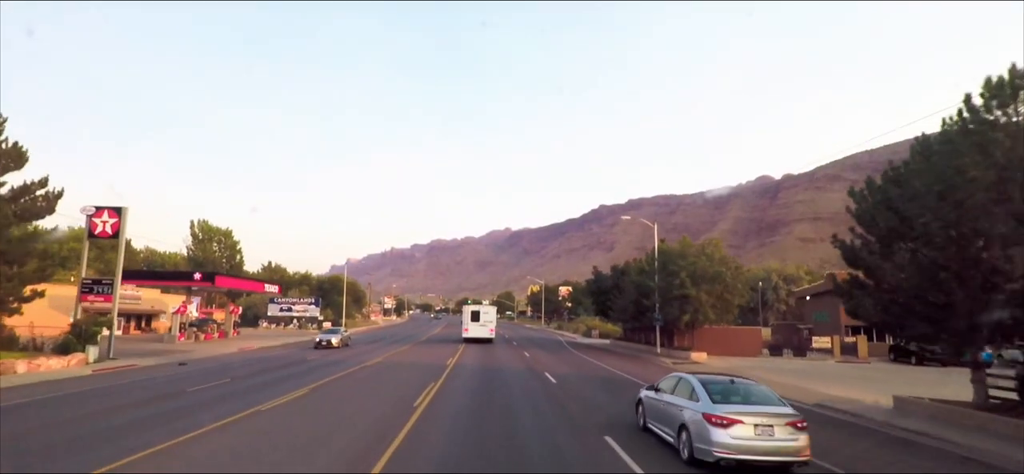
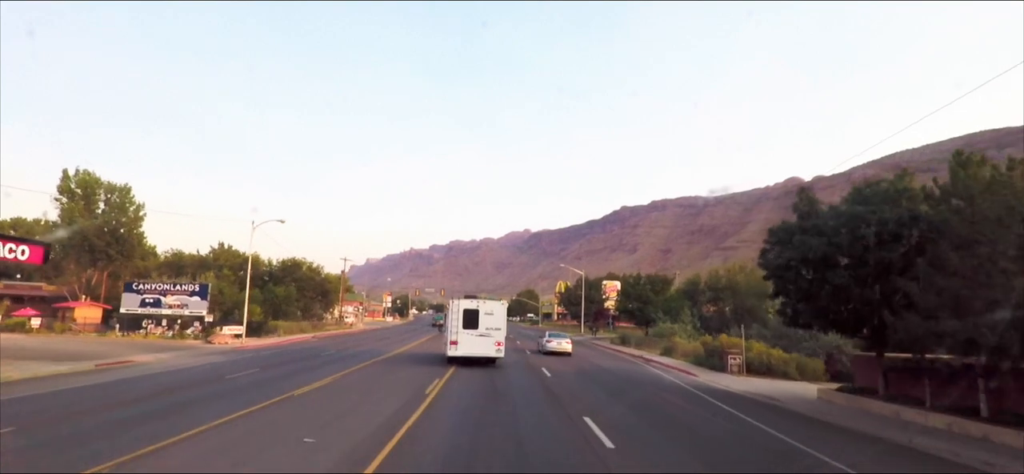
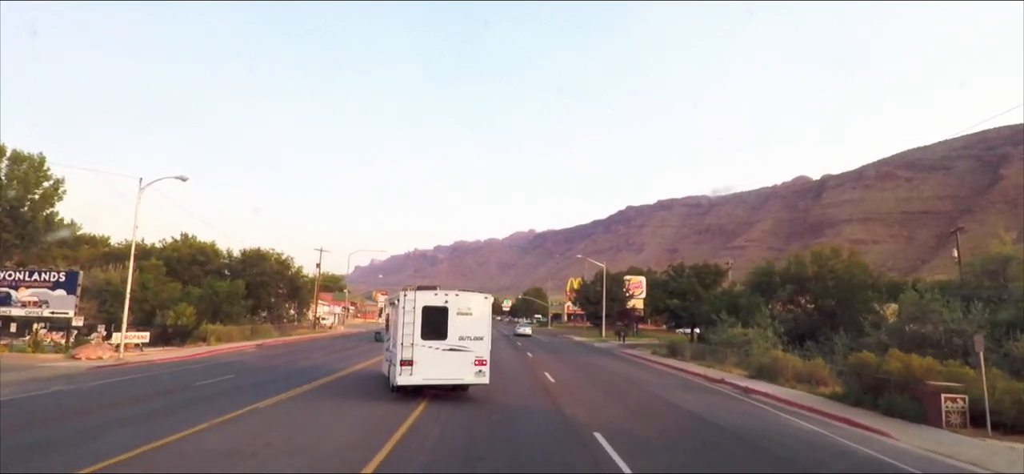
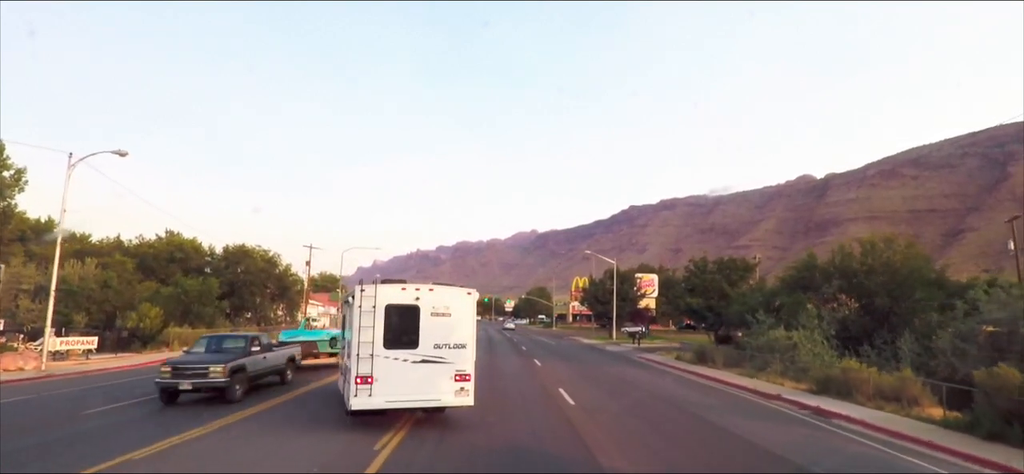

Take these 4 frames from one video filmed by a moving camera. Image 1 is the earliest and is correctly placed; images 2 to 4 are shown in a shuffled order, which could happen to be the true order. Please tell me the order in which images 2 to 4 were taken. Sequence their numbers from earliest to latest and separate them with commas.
2, 3, 4
